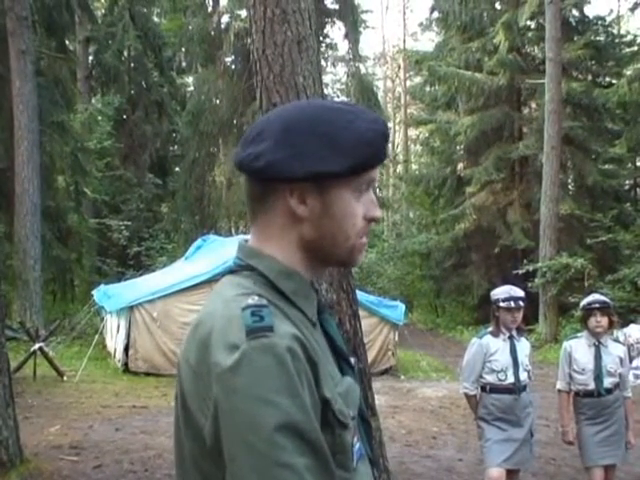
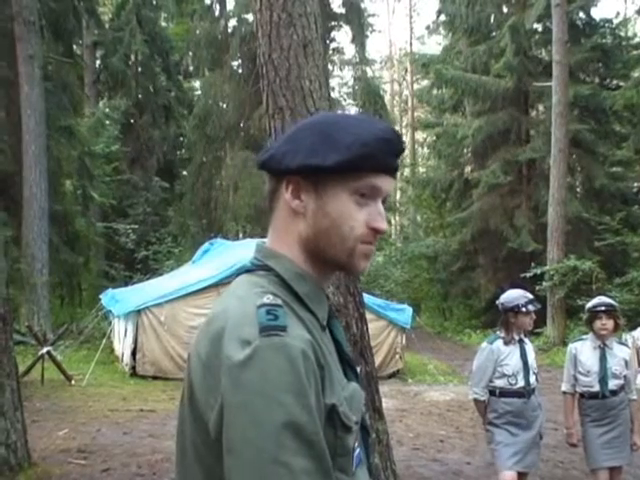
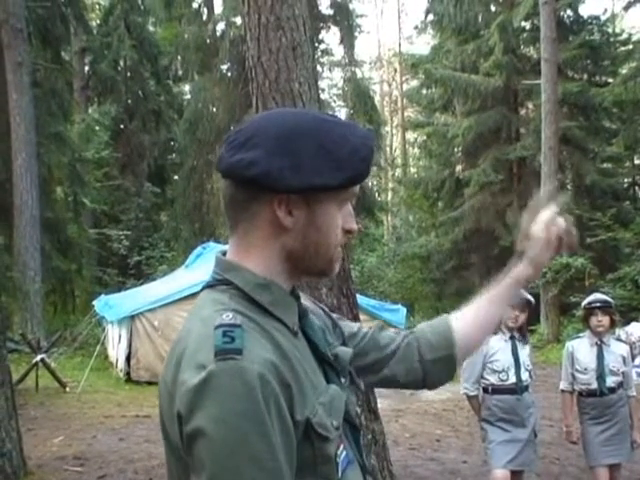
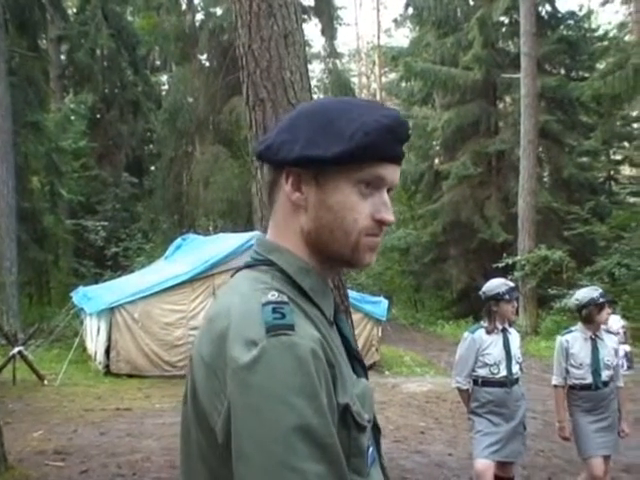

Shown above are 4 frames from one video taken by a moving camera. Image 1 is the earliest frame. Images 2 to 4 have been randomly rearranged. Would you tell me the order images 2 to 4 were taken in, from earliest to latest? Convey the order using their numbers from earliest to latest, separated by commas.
3, 2, 4
